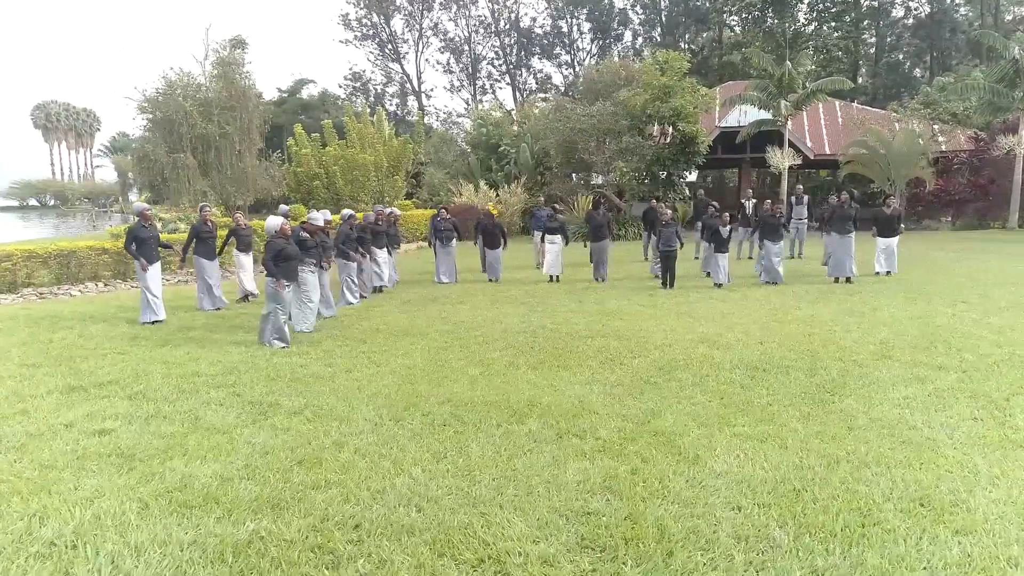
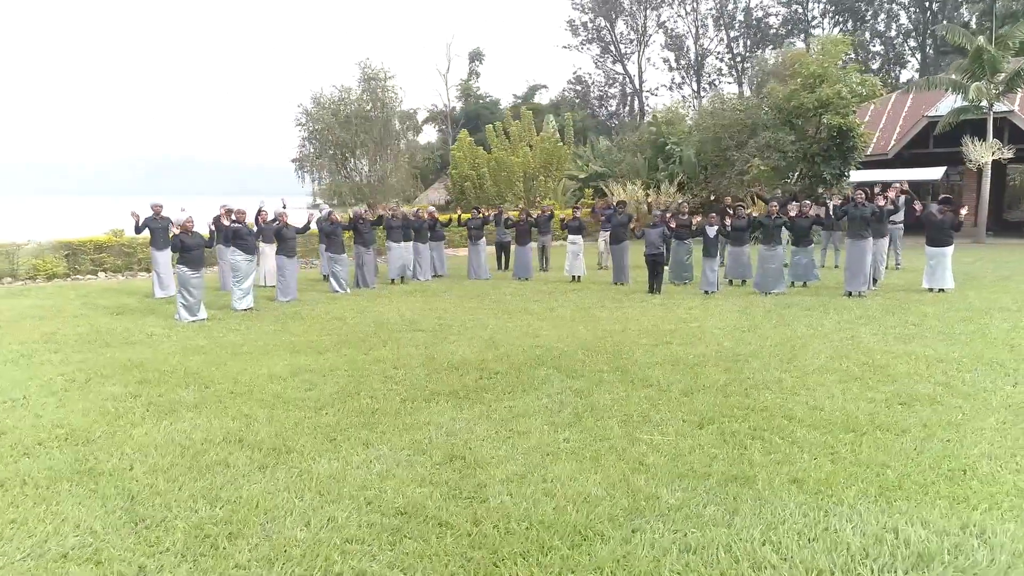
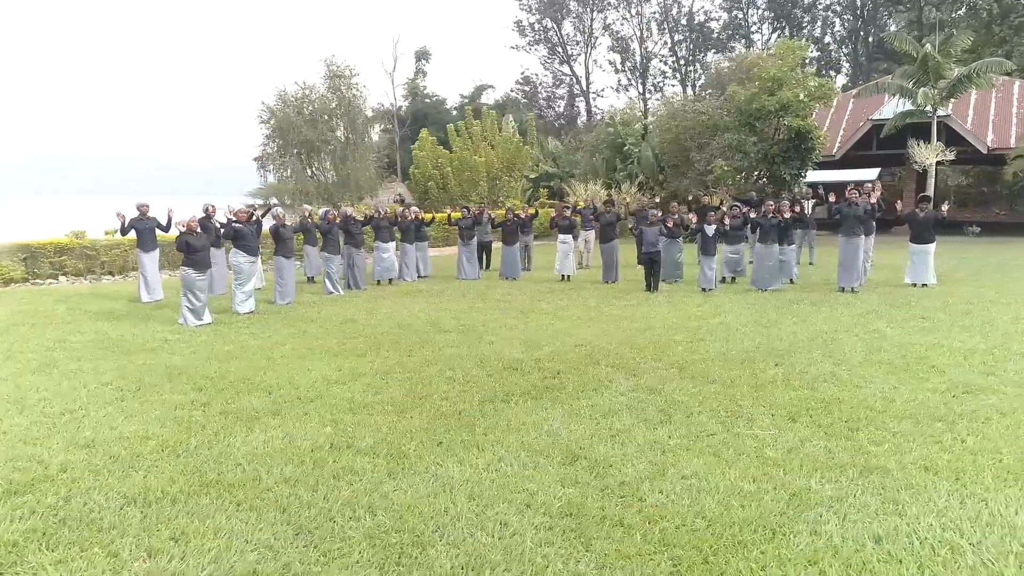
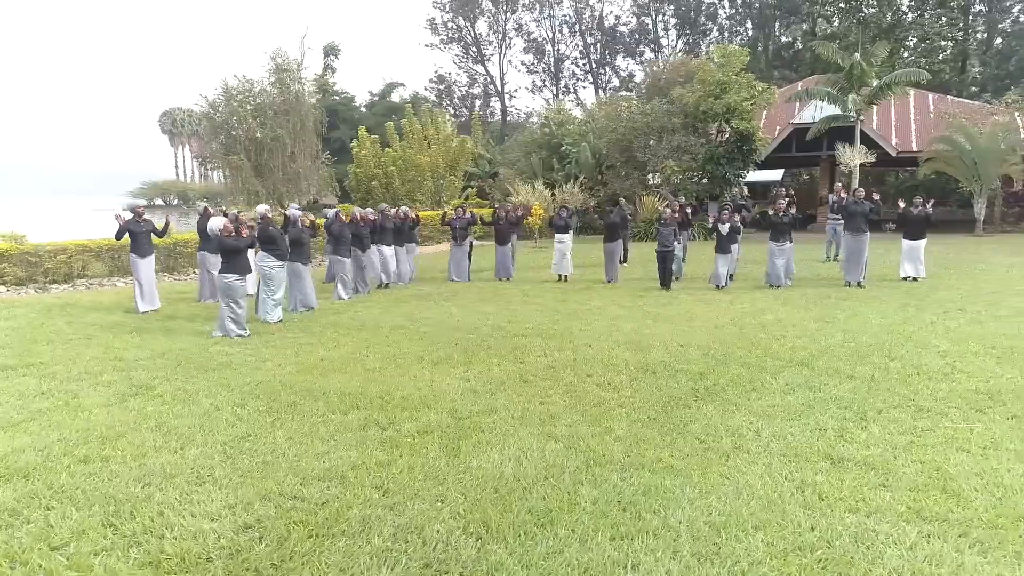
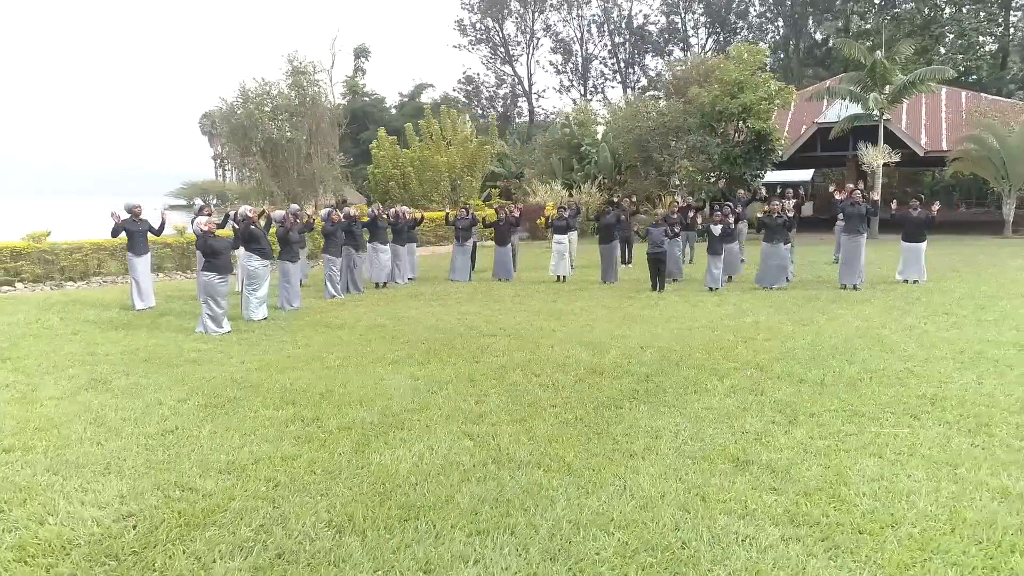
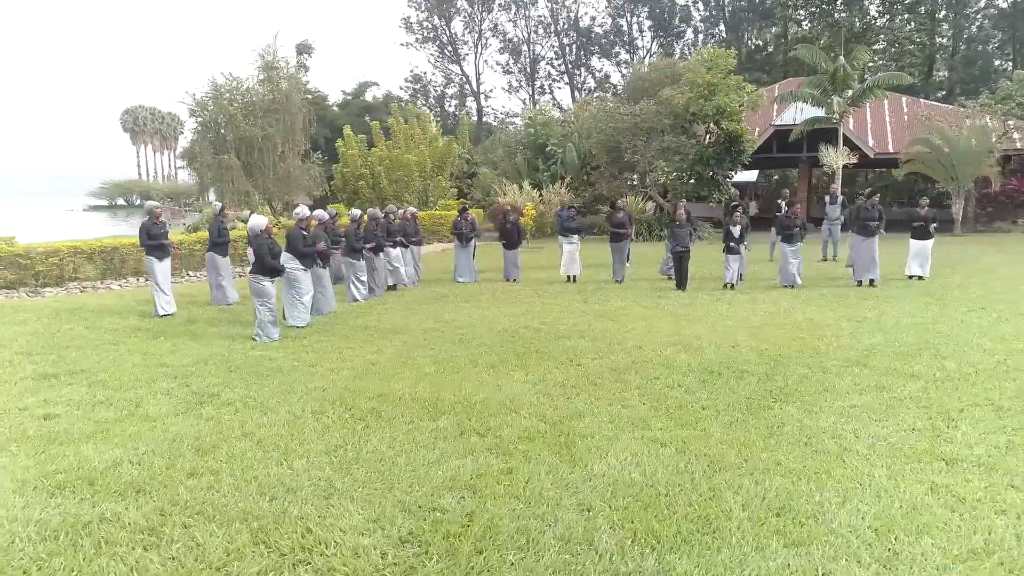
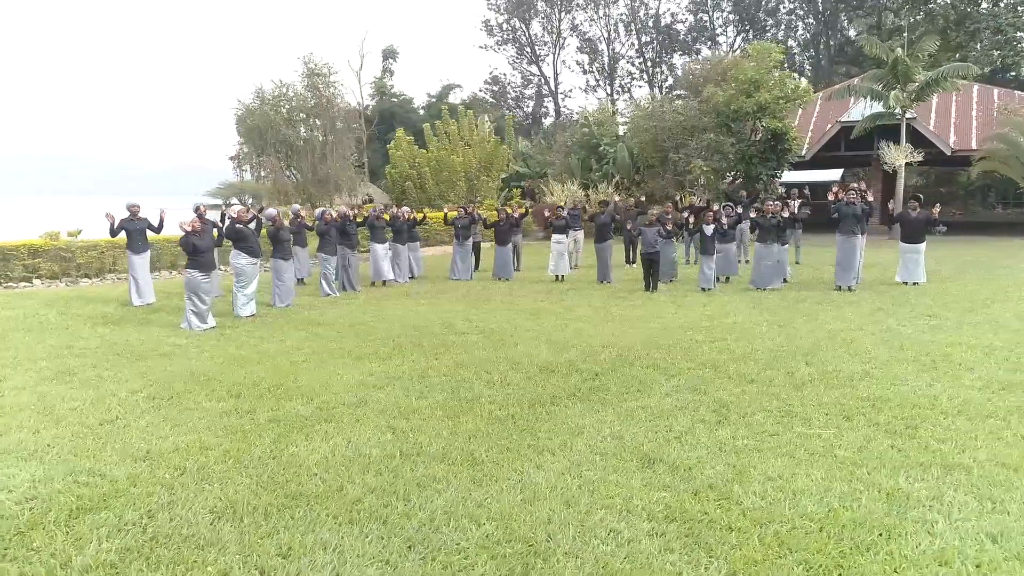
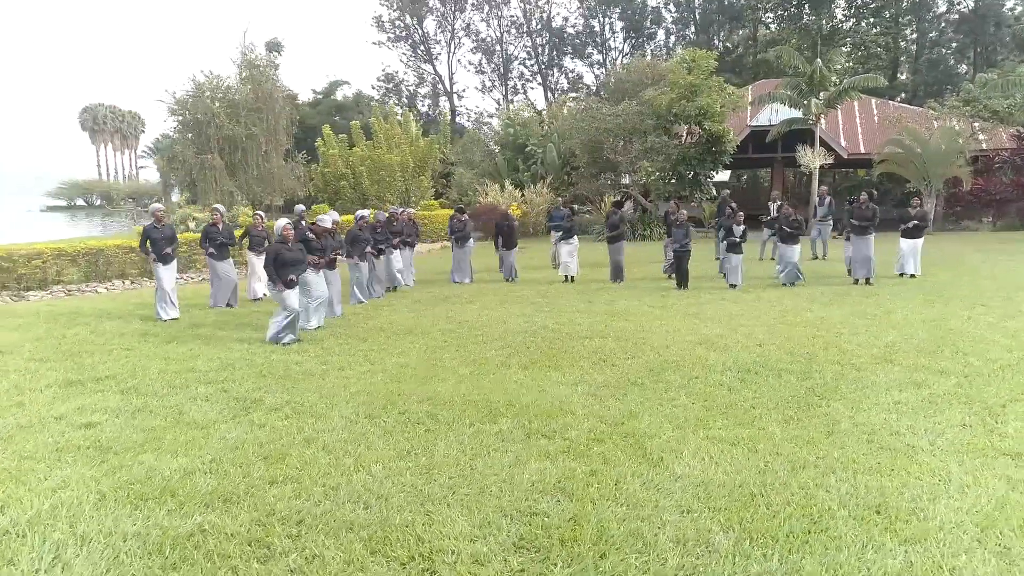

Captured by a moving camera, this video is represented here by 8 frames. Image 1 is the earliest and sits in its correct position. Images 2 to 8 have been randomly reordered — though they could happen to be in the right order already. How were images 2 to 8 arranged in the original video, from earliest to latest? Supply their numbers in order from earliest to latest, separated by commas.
8, 6, 4, 5, 7, 3, 2
